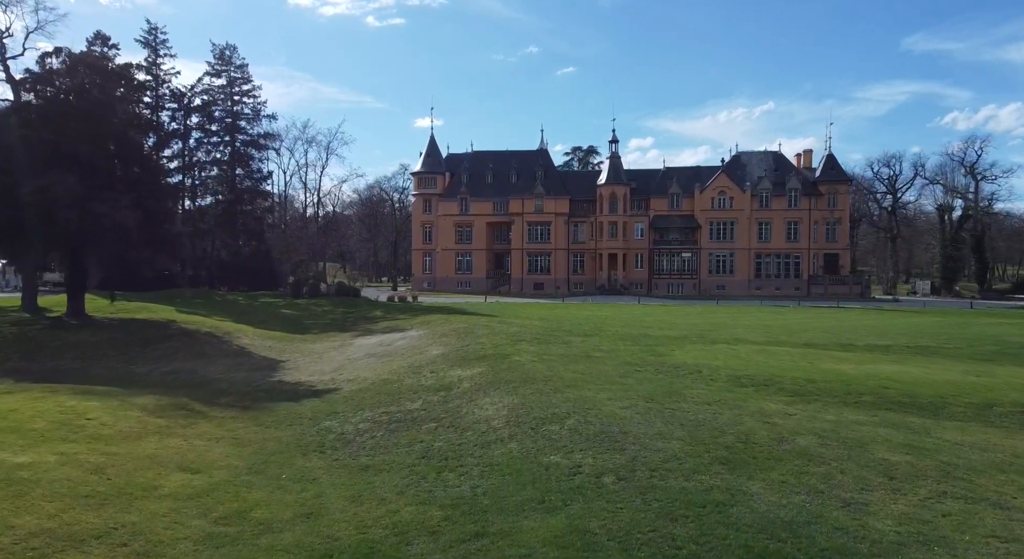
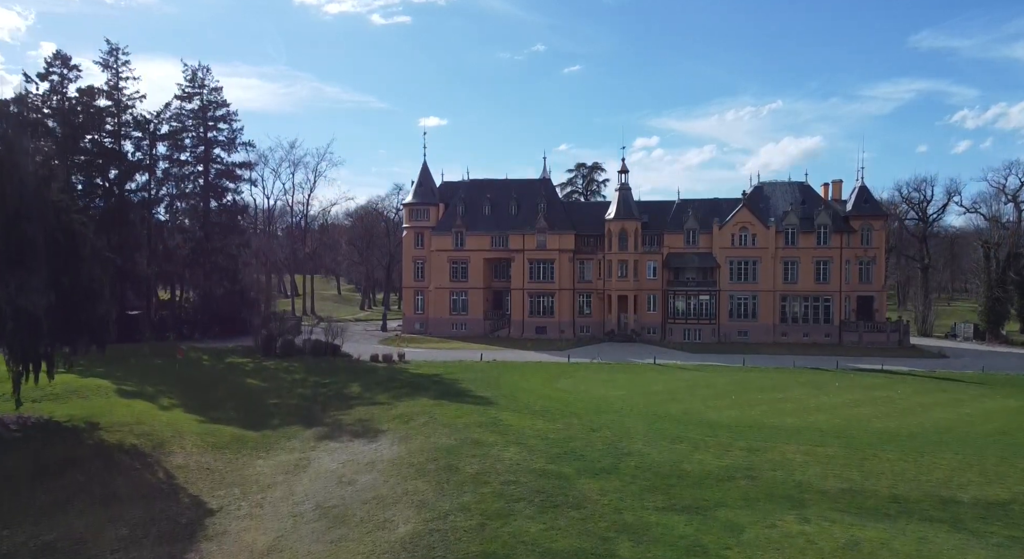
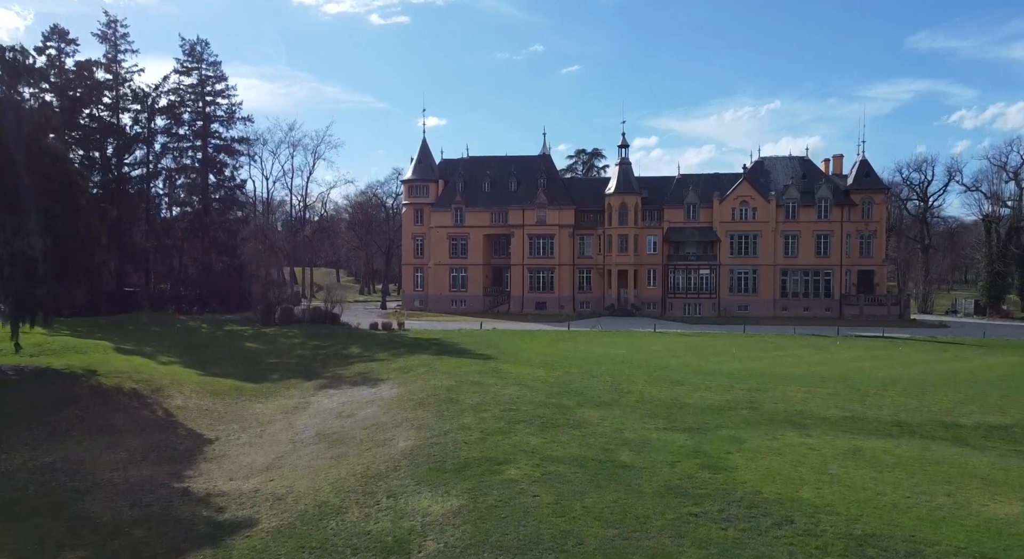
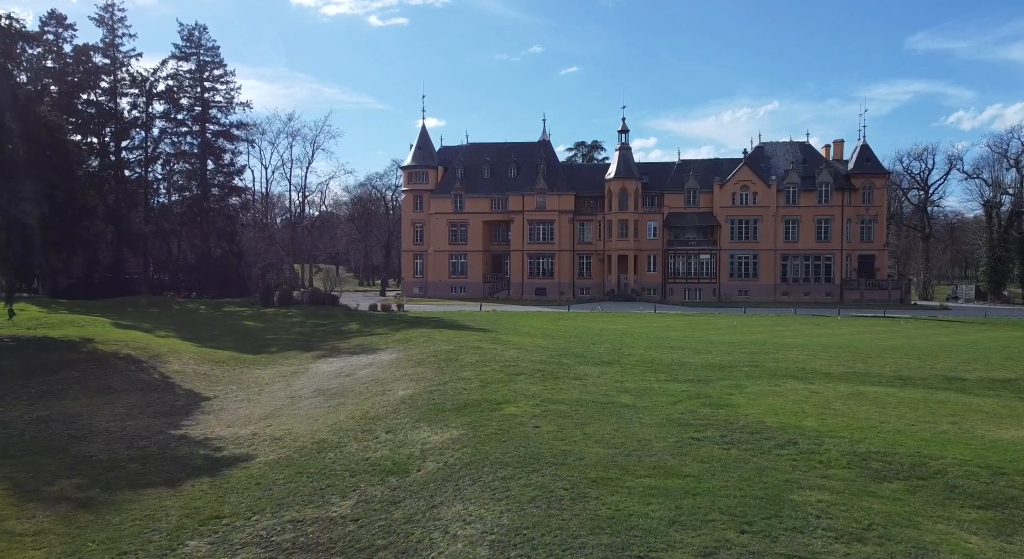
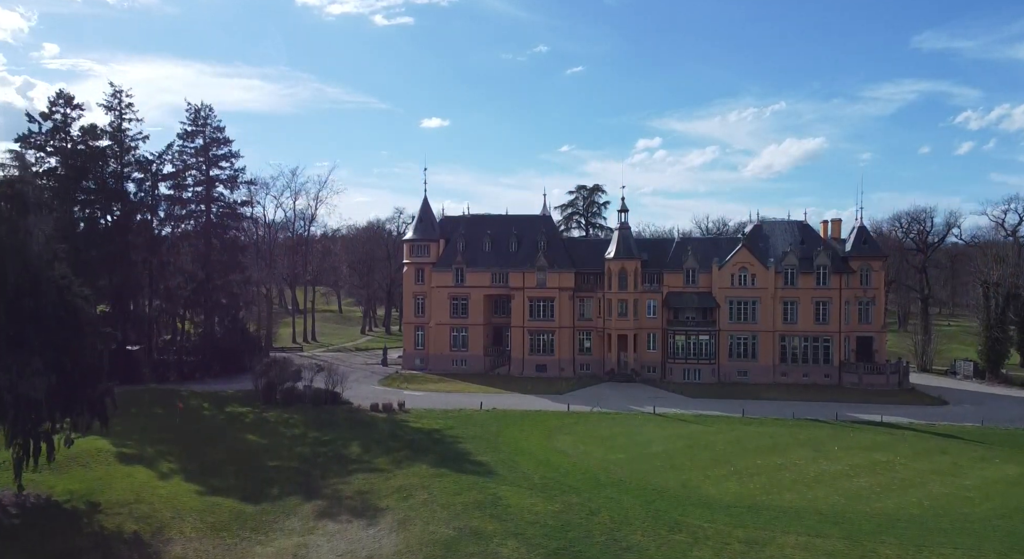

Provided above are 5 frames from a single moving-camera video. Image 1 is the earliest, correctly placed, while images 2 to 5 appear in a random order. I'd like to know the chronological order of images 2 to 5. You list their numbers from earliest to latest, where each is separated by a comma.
4, 3, 2, 5
